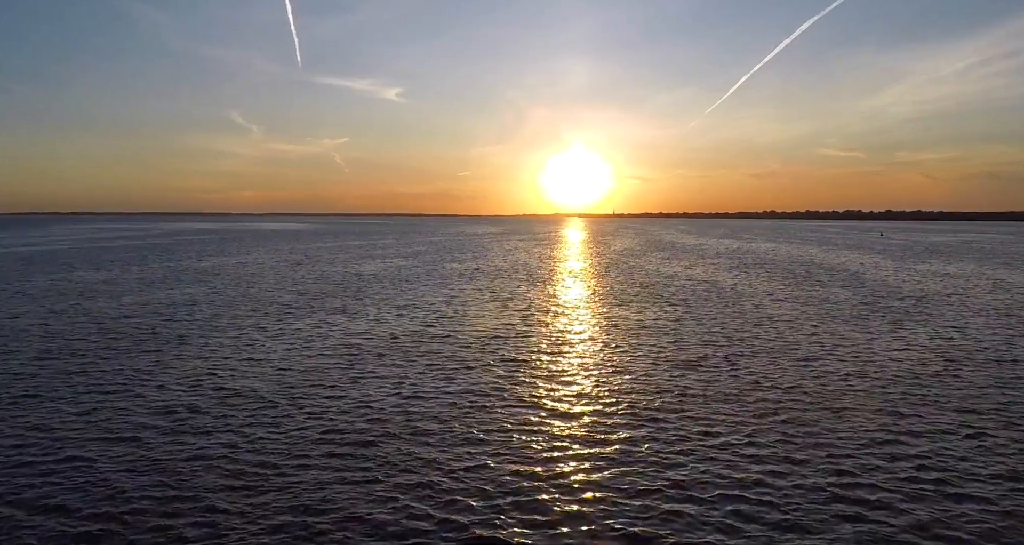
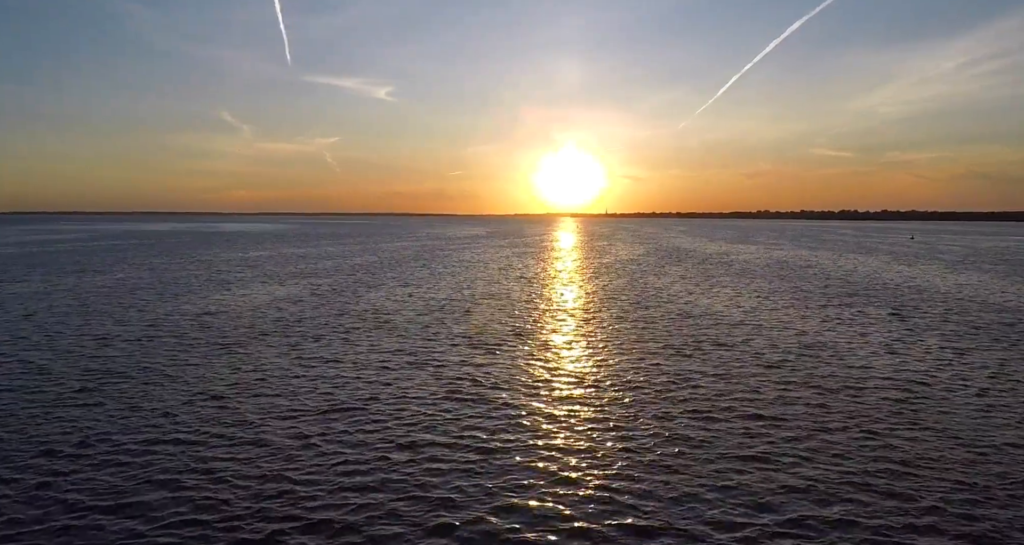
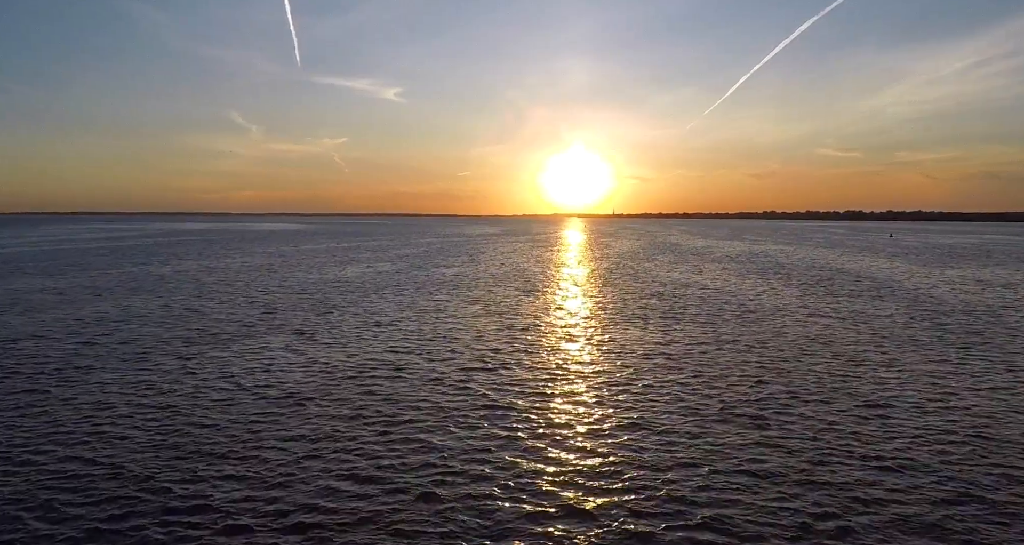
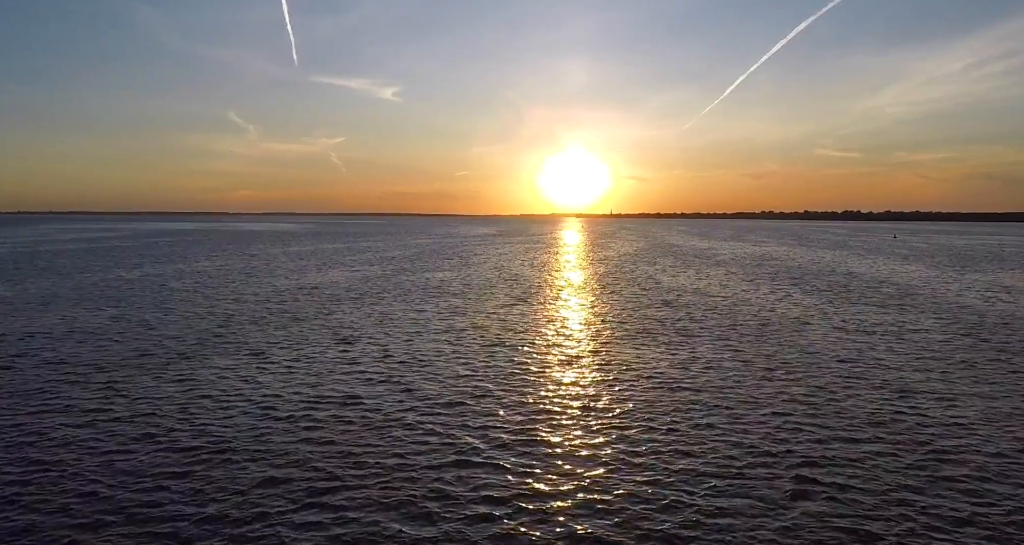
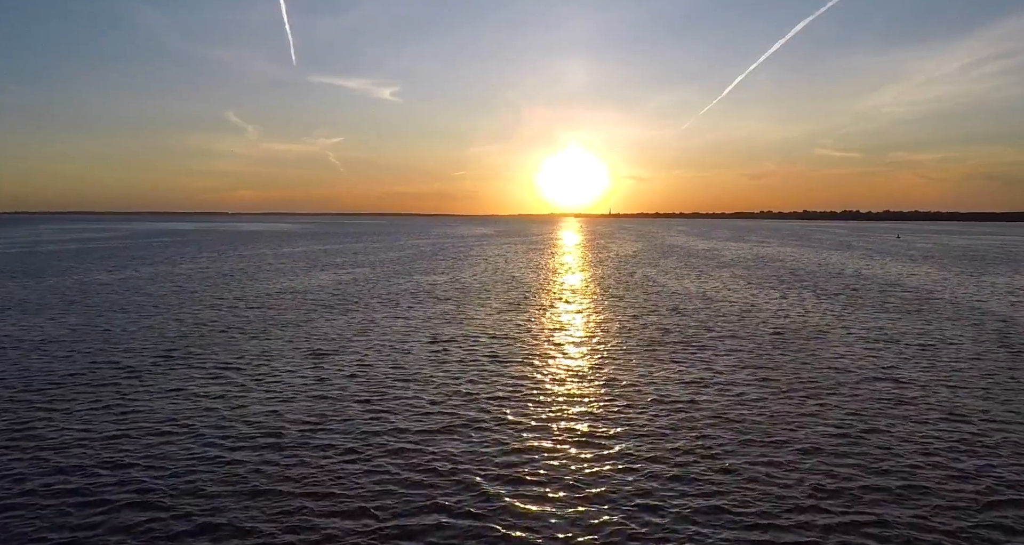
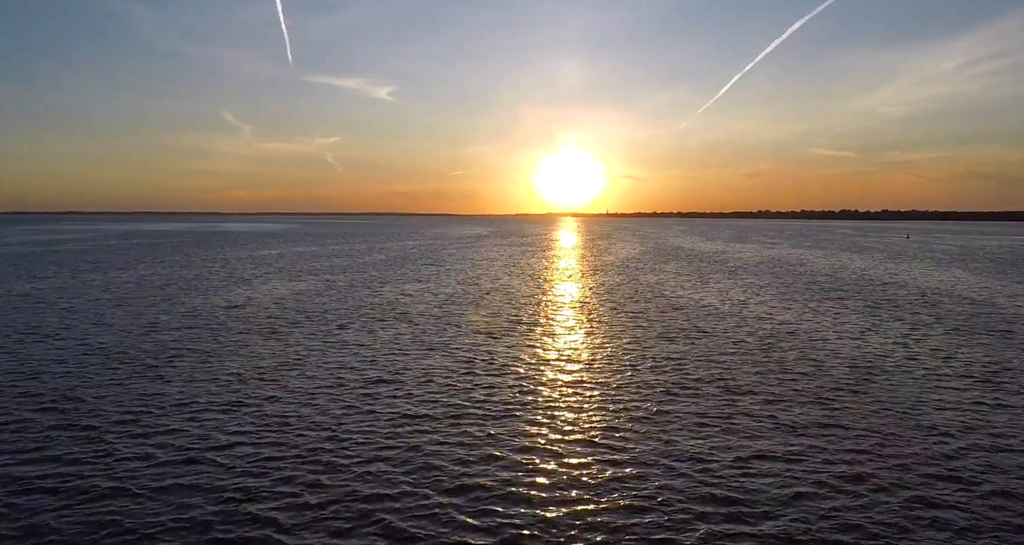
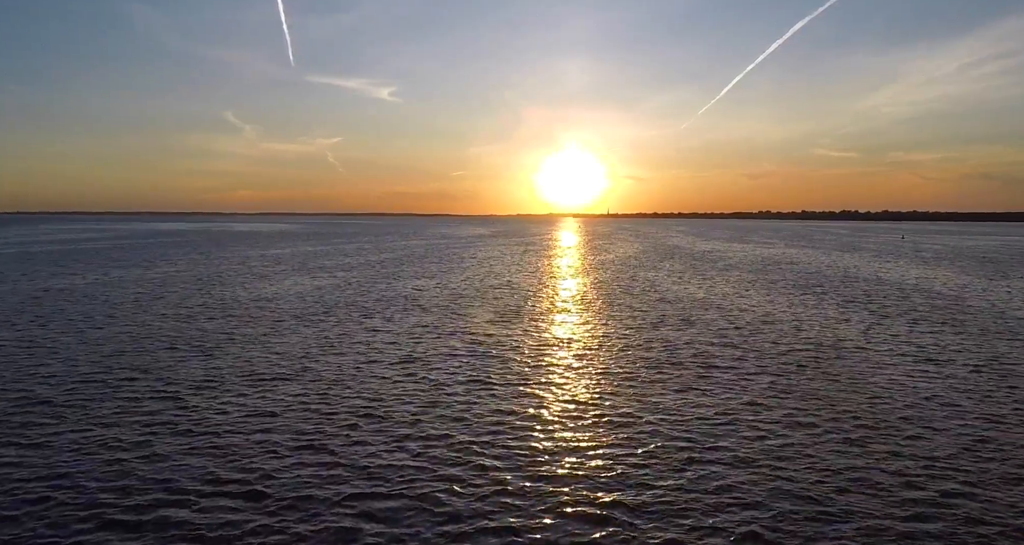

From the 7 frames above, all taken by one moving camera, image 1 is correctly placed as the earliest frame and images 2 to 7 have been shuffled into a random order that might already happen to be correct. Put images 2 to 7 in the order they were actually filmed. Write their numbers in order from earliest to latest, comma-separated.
3, 4, 5, 7, 6, 2
